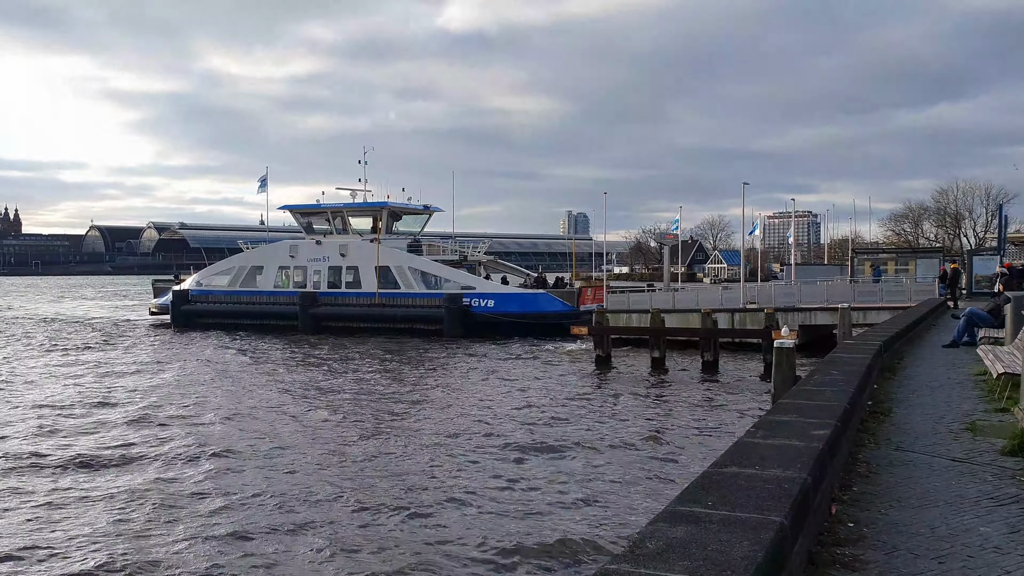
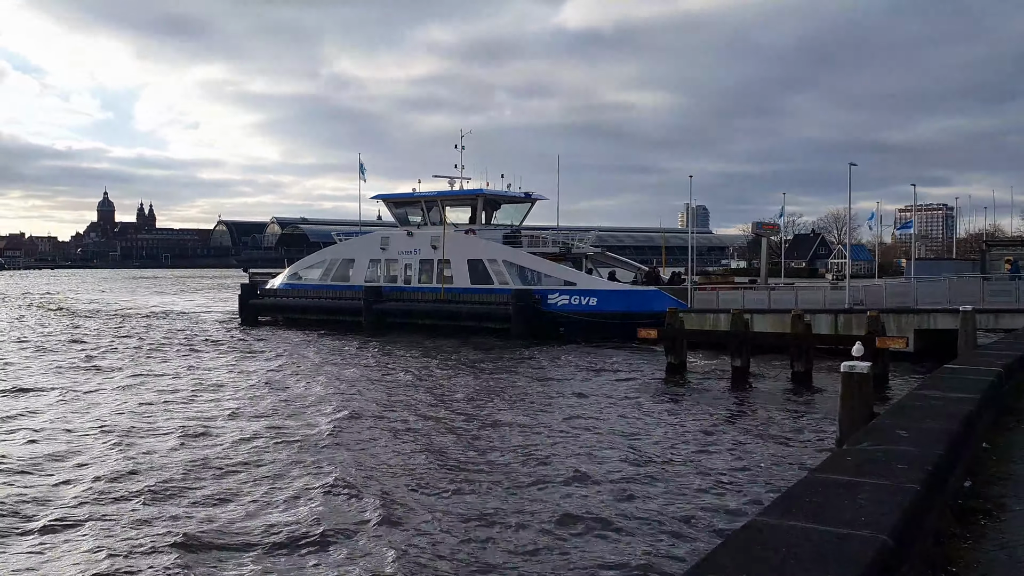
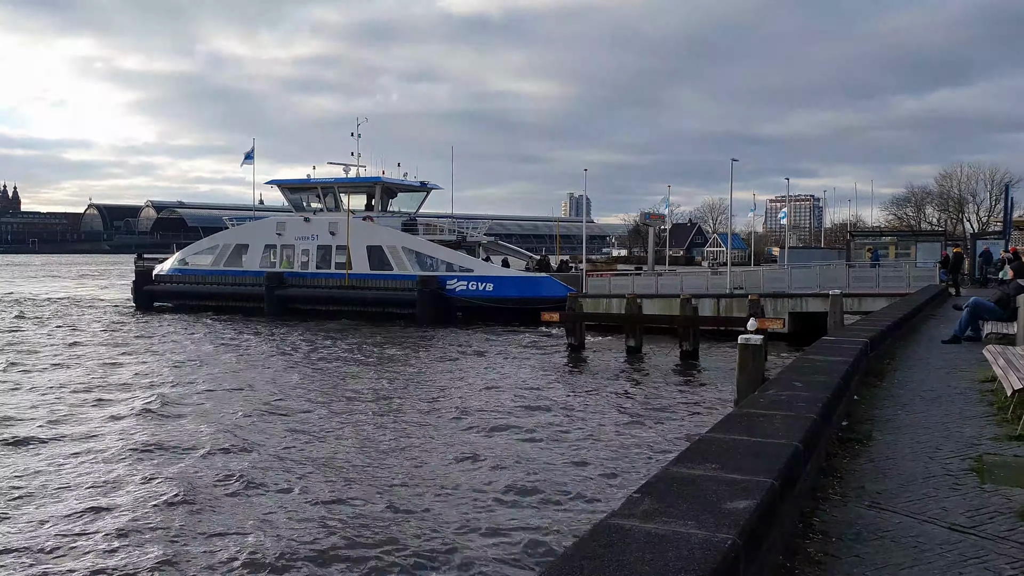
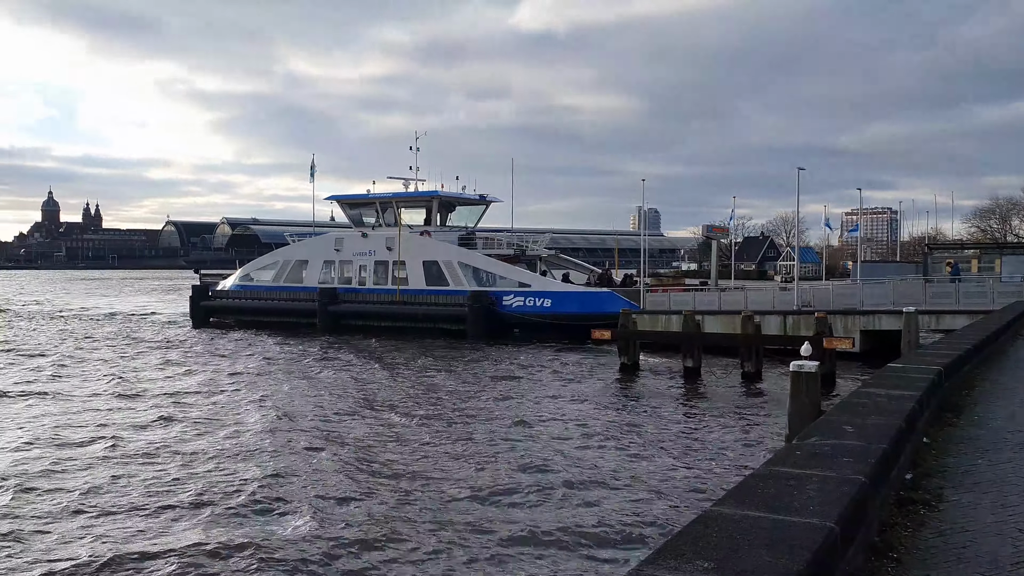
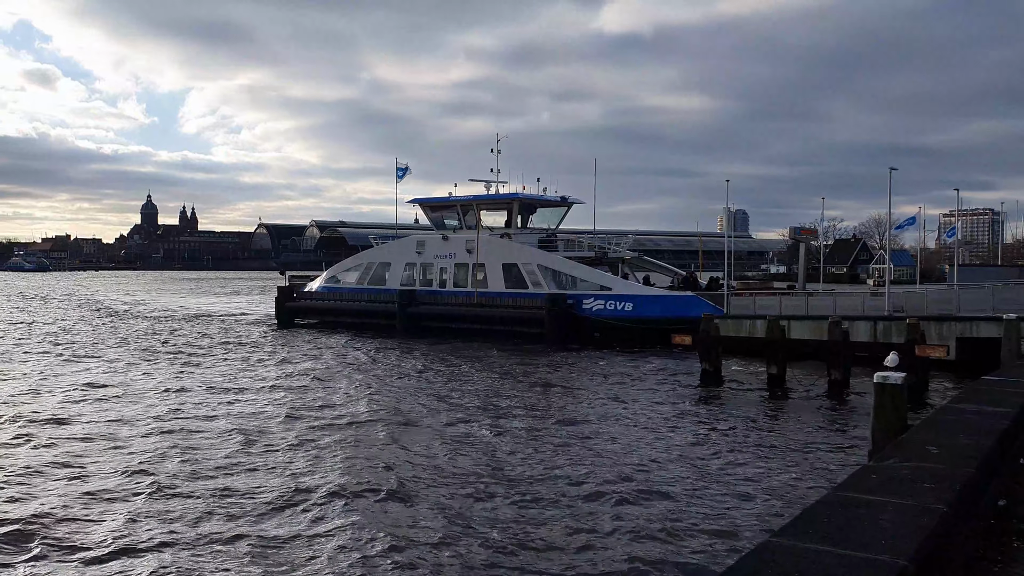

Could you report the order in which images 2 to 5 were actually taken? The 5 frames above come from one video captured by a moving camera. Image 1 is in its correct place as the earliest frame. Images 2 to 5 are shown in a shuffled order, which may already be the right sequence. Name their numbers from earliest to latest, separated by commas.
3, 4, 2, 5
